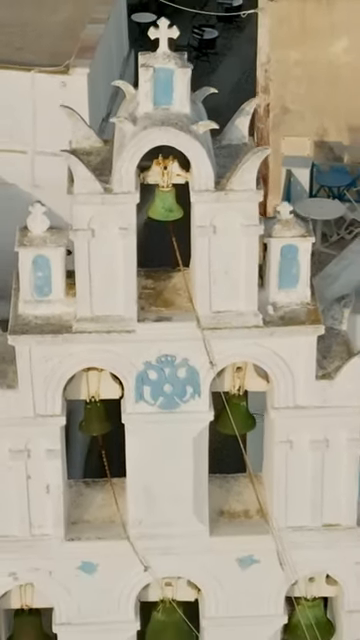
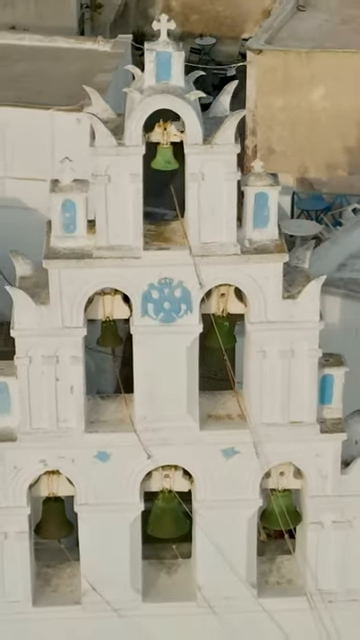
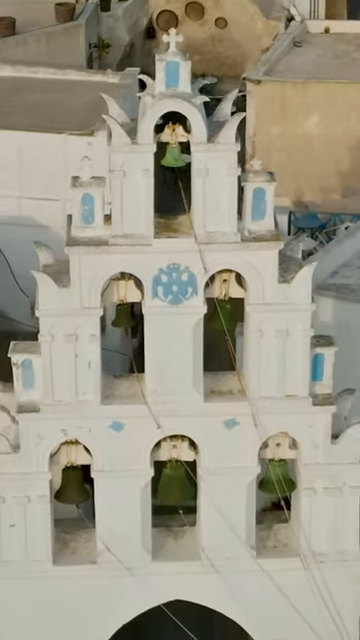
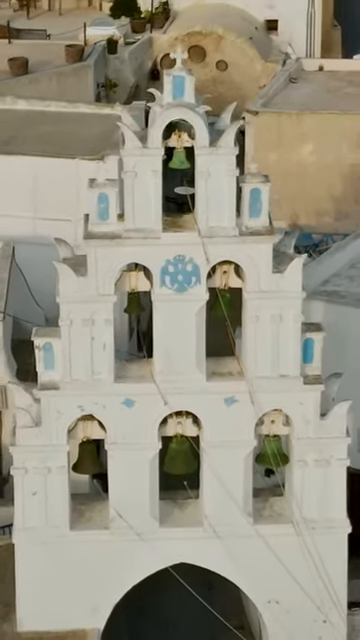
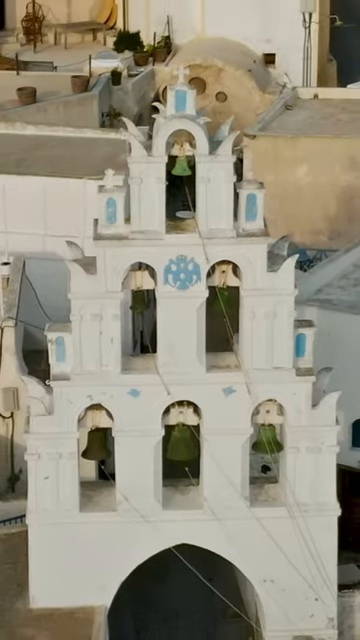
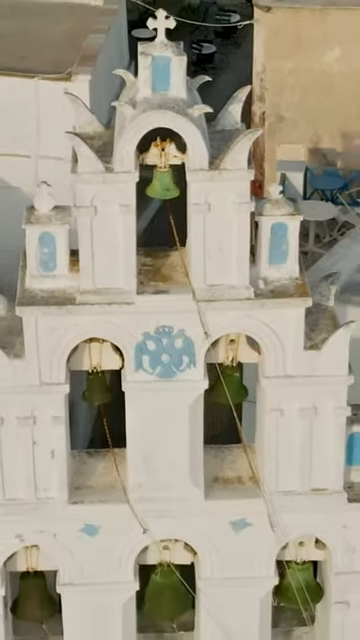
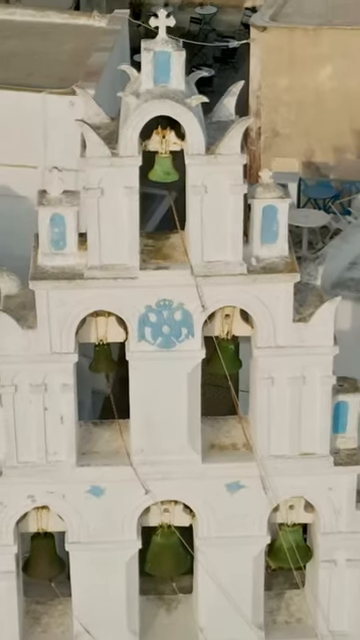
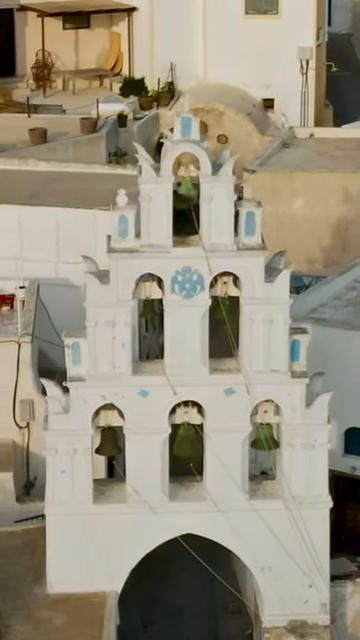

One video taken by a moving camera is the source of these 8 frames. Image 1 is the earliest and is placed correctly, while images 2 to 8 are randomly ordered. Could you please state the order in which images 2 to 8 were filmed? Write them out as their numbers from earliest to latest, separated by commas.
6, 7, 2, 3, 4, 5, 8
